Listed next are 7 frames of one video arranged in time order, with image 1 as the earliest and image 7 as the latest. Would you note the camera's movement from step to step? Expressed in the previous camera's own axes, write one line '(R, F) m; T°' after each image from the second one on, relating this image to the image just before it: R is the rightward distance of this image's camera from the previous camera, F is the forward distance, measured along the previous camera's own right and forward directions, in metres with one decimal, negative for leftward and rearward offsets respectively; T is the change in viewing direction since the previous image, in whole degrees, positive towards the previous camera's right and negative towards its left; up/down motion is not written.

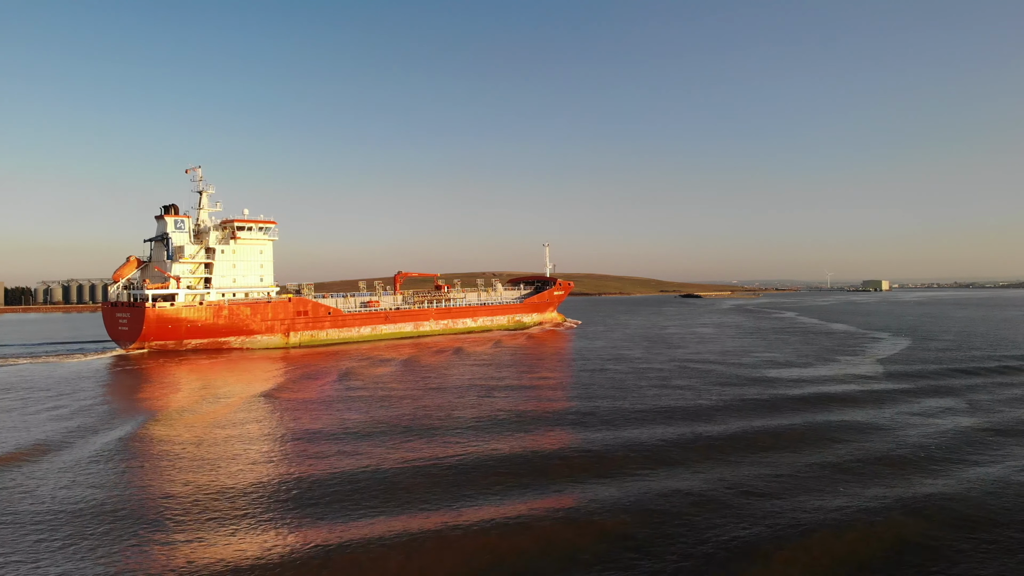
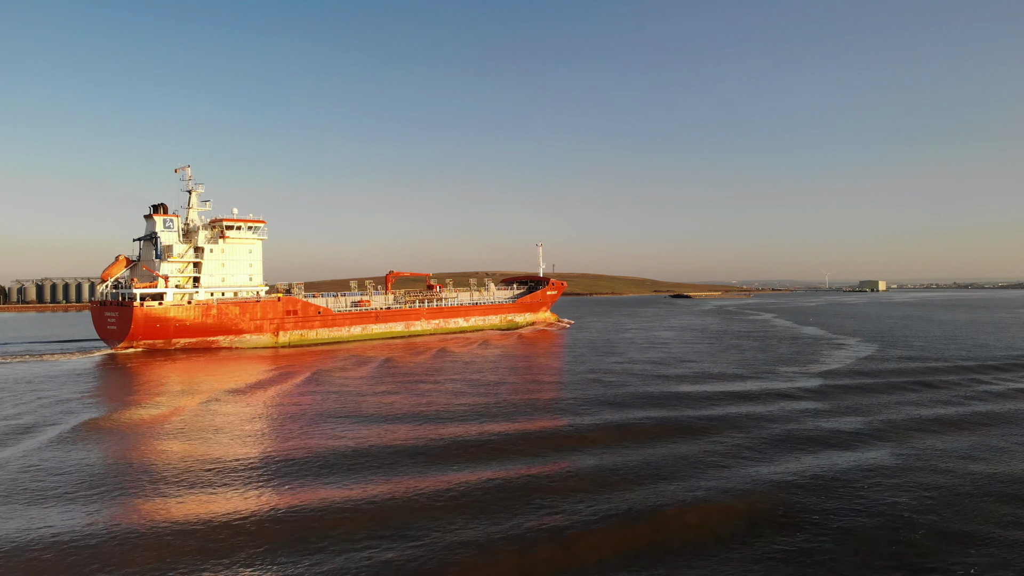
(+0.8, -0.7) m; +1°
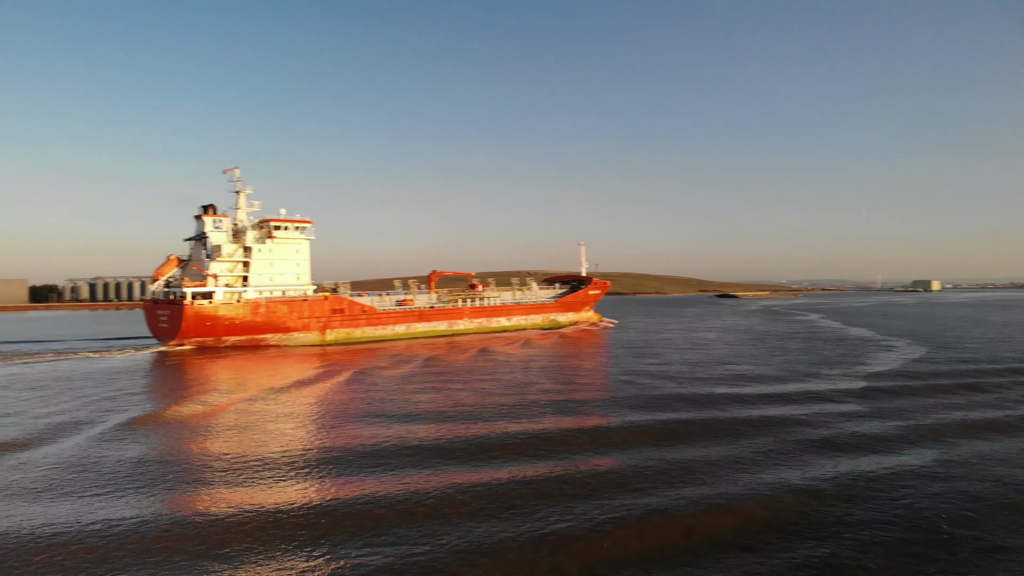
(-0.3, +1.5) m; -5°
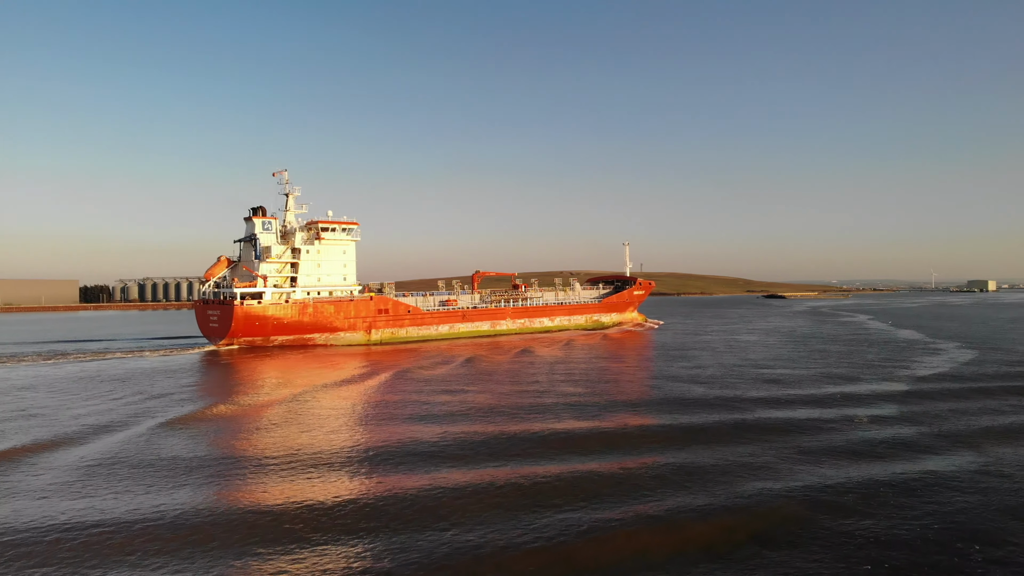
(-0.5, +1.5) m; -5°
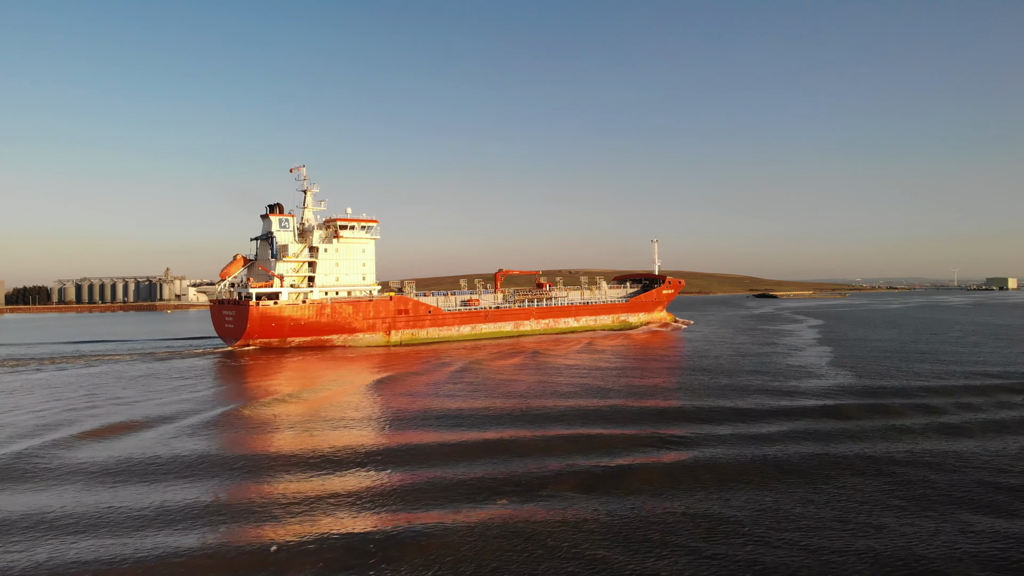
(+0.6, +2.0) m; -3°
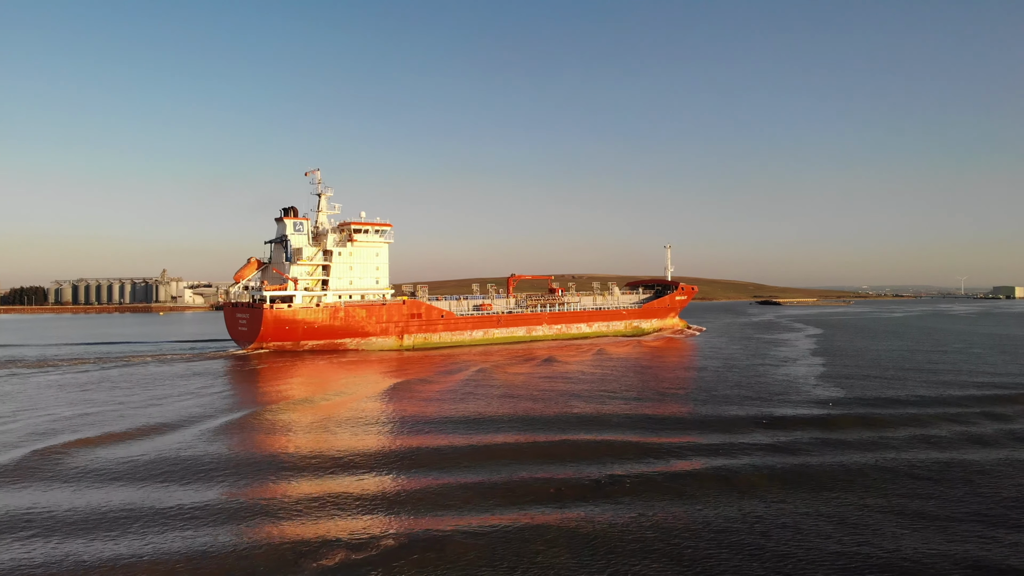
(-0.4, +0.6) m; -1°
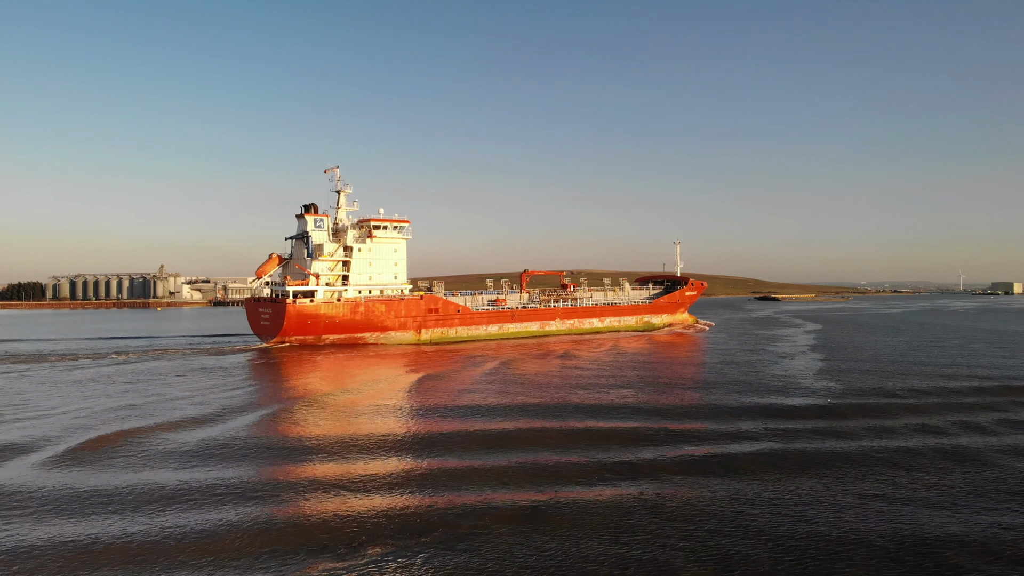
(-1.1, -0.6) m; -1°
